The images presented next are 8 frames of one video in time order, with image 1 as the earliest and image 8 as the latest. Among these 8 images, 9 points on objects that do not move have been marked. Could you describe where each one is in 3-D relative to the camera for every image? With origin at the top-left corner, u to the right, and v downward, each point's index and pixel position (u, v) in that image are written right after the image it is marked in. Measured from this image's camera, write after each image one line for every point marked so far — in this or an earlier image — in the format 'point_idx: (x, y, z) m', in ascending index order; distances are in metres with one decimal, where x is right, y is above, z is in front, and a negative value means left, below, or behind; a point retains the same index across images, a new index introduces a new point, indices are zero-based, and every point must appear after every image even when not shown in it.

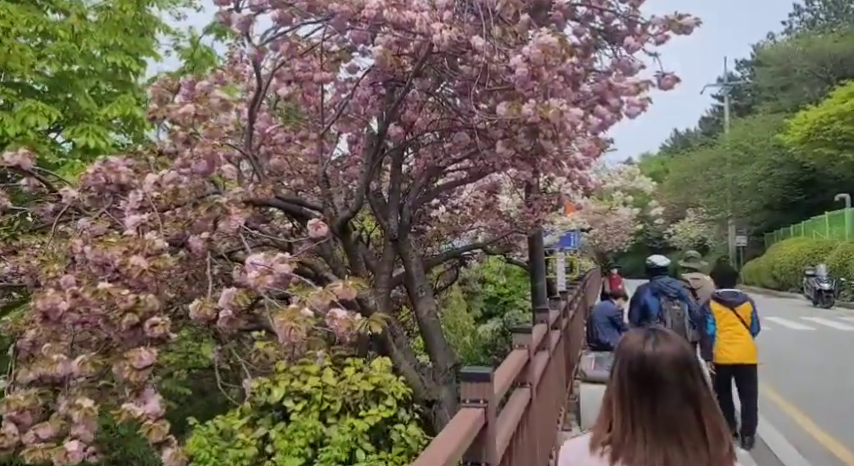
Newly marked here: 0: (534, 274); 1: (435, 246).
0: (+1.4, -0.5, +8.0) m
1: (+0.1, -0.1, +6.7) m
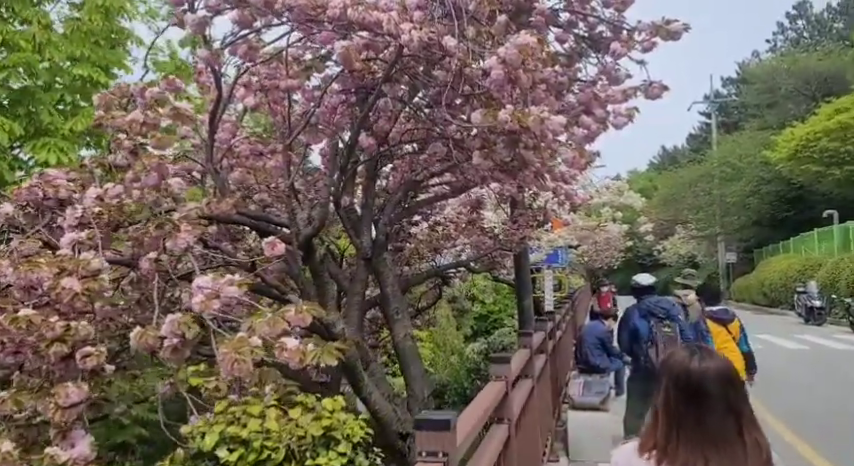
0: (+1.1, -0.7, +7.7) m
1: (-0.1, -0.3, +6.4) m
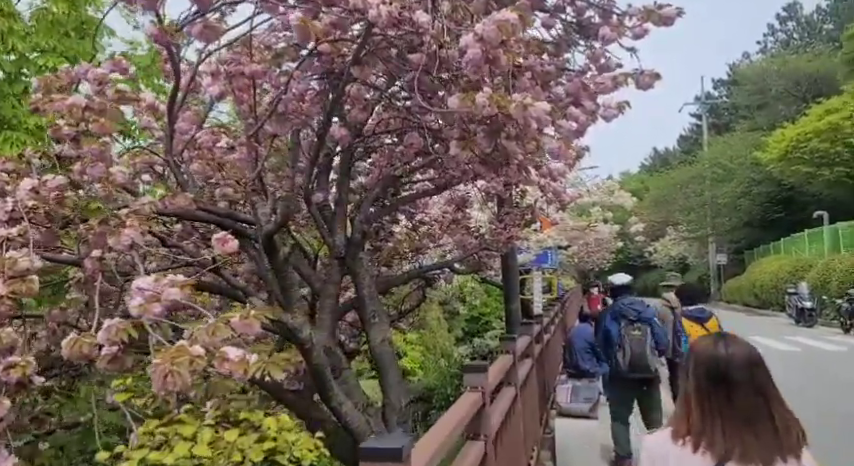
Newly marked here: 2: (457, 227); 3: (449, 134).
0: (+1.0, -0.7, +7.5) m
1: (-0.3, -0.3, +6.1) m
2: (+0.3, +0.1, +6.3) m
3: (+0.1, +0.5, +3.5) m
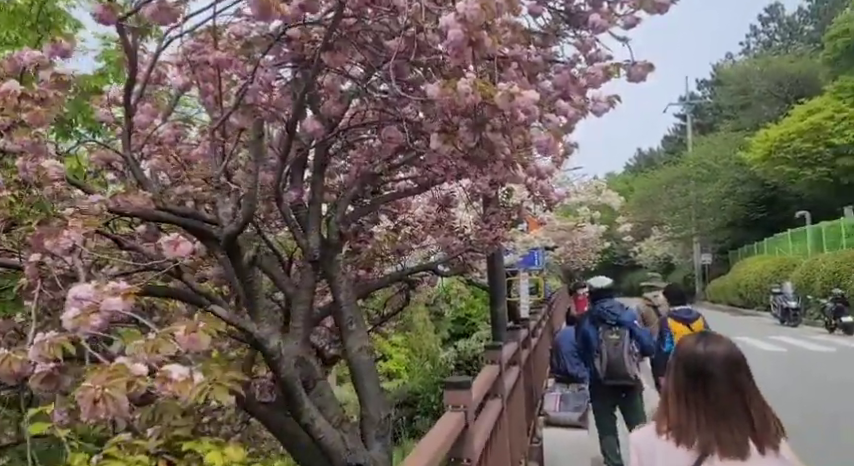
0: (+0.8, -0.7, +7.2) m
1: (-0.4, -0.3, +5.8) m
2: (+0.1, +0.1, +6.1) m
3: (0.0, +0.5, +3.2) m
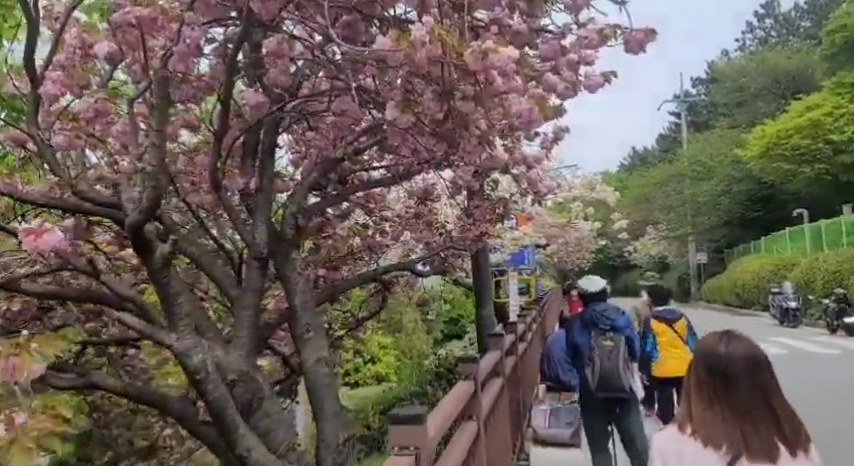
0: (+0.6, -0.7, +6.7) m
1: (-0.6, -0.3, +5.3) m
2: (-0.1, +0.1, +5.5) m
3: (-0.2, +0.6, +2.7) m
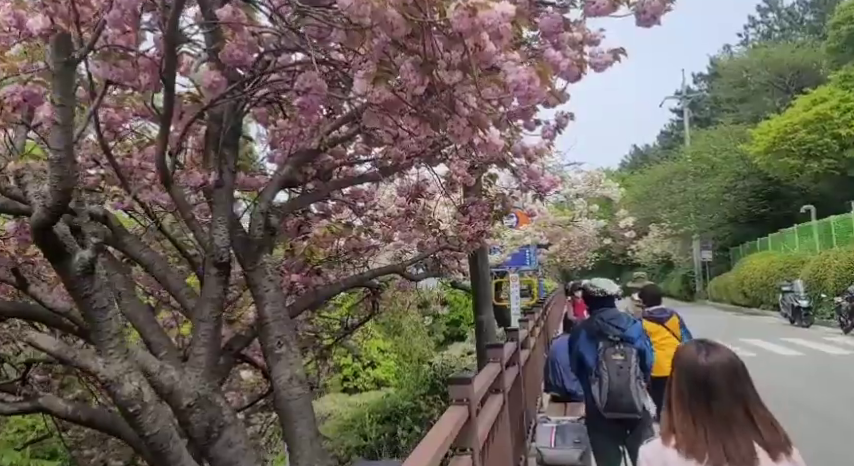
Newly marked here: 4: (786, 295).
0: (+0.5, -0.7, +6.2) m
1: (-0.7, -0.3, +4.8) m
2: (-0.1, +0.1, +5.1) m
3: (-0.2, +0.6, +2.2) m
4: (+10.6, -1.8, +18.6) m
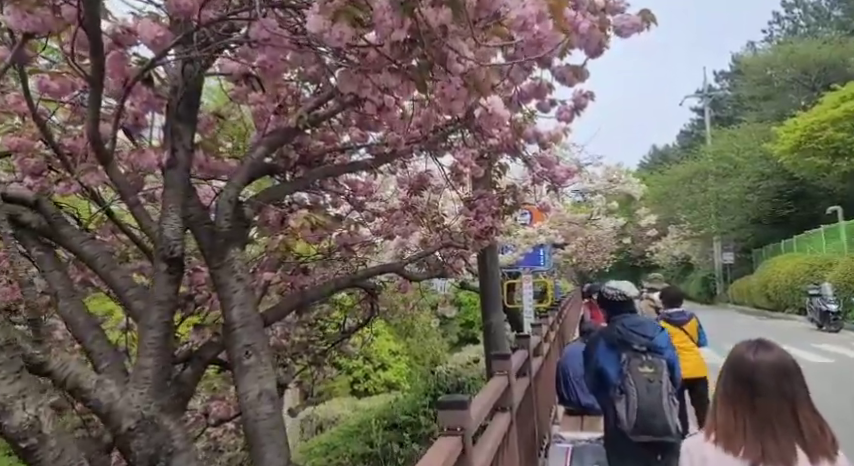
0: (+0.6, -0.7, +5.7) m
1: (-0.7, -0.3, +4.4) m
2: (-0.1, +0.1, +4.6) m
3: (-0.3, +0.6, +1.8) m
4: (+10.9, -1.9, +17.9) m
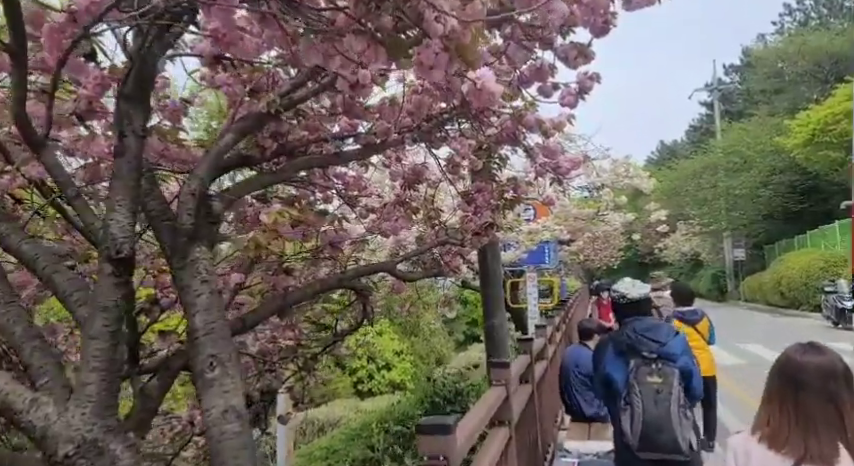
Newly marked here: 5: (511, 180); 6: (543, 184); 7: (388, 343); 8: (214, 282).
0: (+0.5, -0.6, +5.4) m
1: (-0.7, -0.2, +4.1) m
2: (-0.1, +0.1, +4.3) m
3: (-0.4, +0.6, +1.5) m
4: (+11.1, -1.7, +17.4) m
5: (+0.6, +0.4, +4.3) m
6: (+0.9, +0.4, +4.8) m
7: (-0.7, -2.1, +11.9) m
8: (-0.9, -0.2, +2.6) m
